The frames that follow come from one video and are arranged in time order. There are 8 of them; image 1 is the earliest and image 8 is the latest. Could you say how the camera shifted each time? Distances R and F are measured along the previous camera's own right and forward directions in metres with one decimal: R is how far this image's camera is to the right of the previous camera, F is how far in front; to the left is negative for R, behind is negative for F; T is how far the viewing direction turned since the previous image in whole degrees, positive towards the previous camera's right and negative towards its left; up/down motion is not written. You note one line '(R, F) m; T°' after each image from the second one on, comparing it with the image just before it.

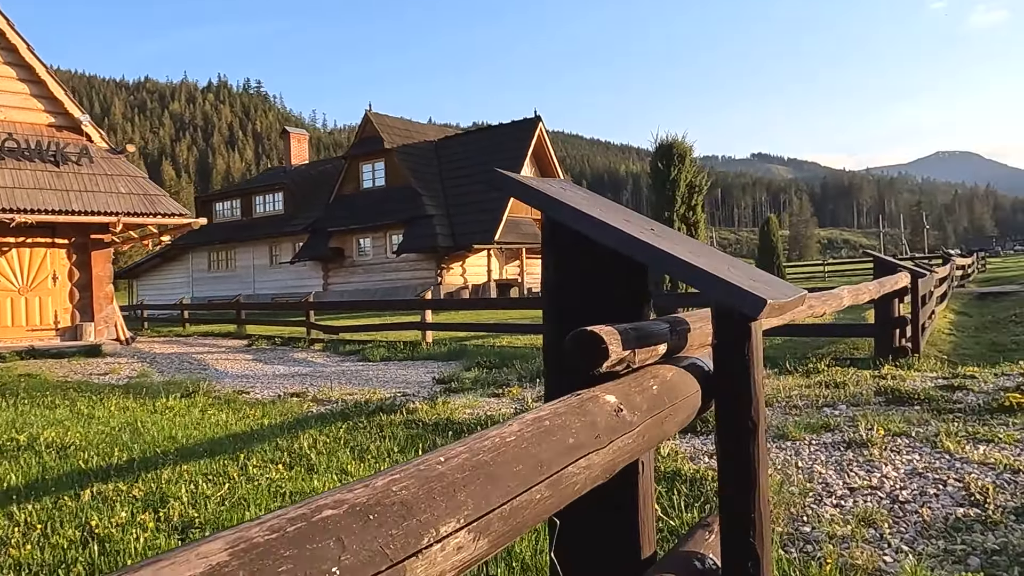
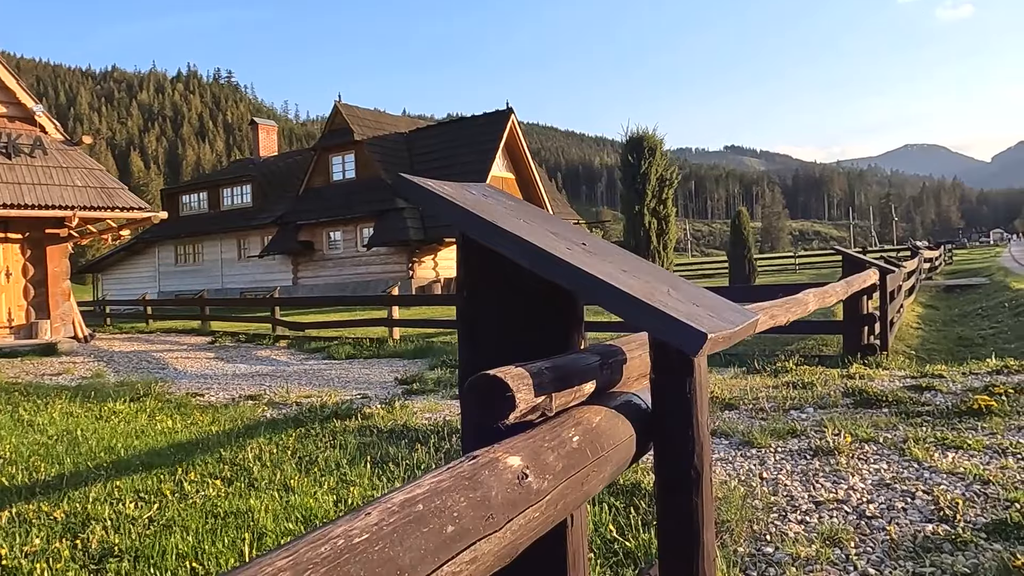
(+0.1, +0.2) m; +2°
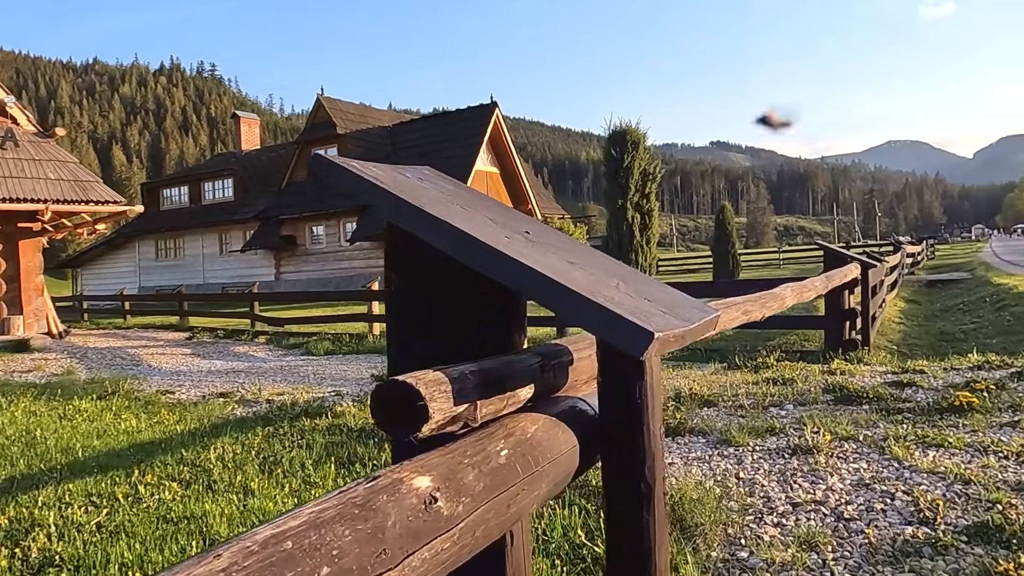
(+0.1, +0.1) m; +1°
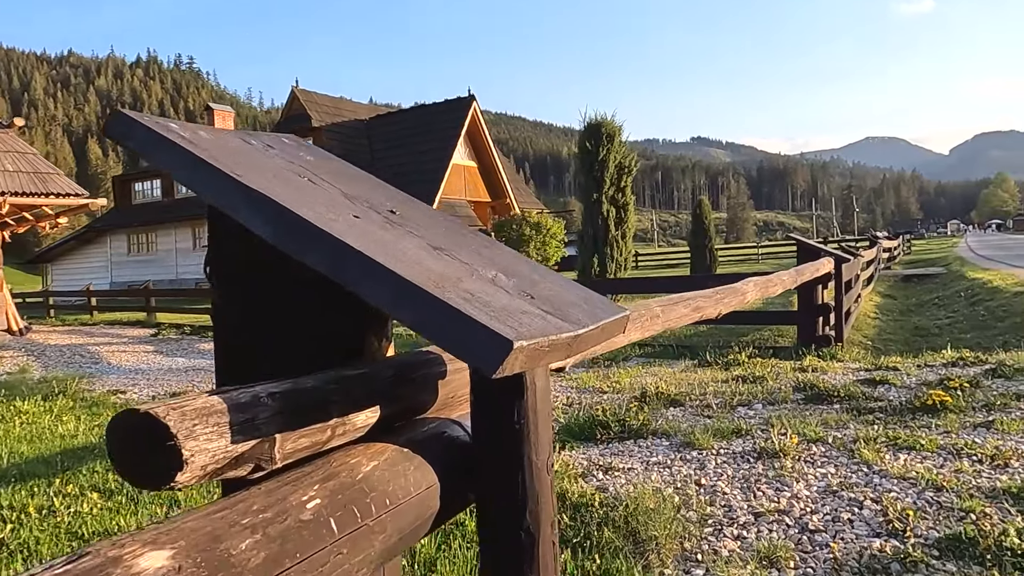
(+0.2, +0.3) m; +1°
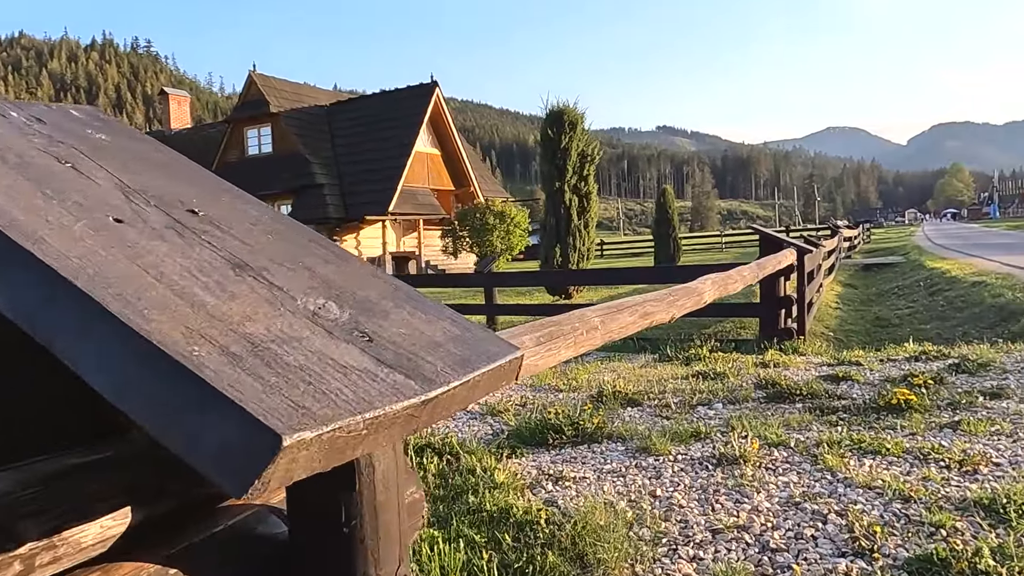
(+0.1, +0.3) m; +2°
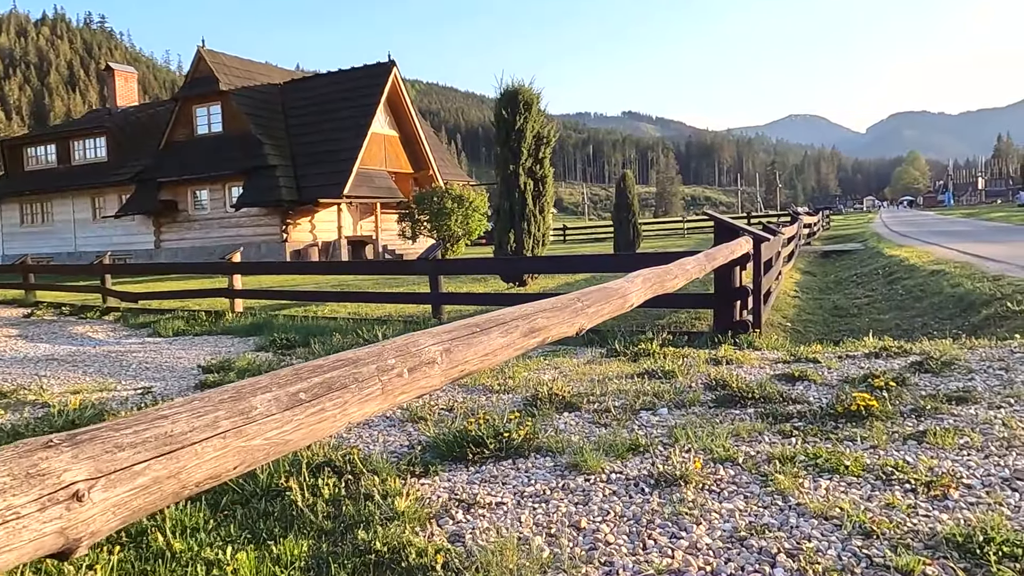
(+0.2, +0.5) m; +3°
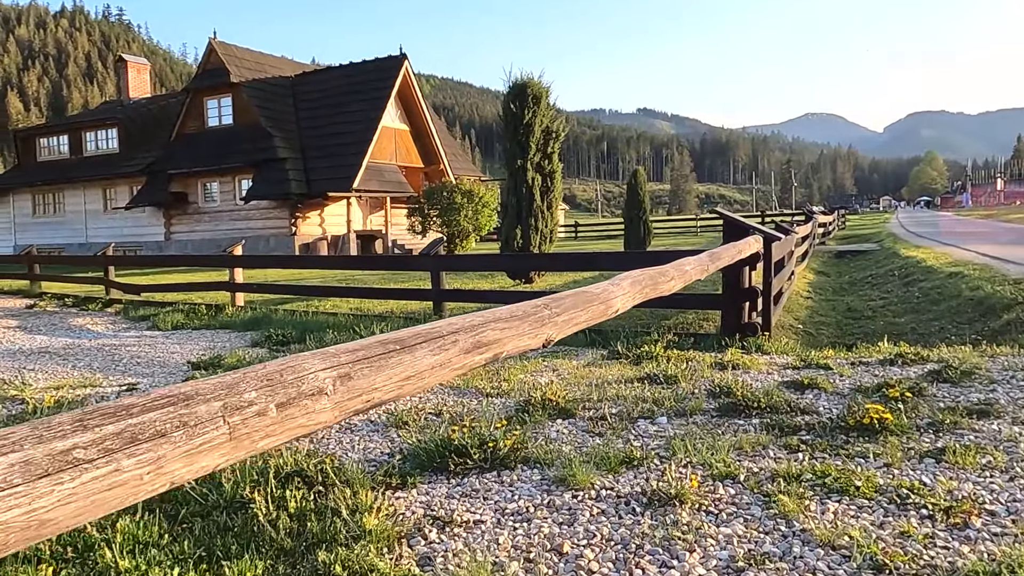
(+0.1, +0.2) m; -1°
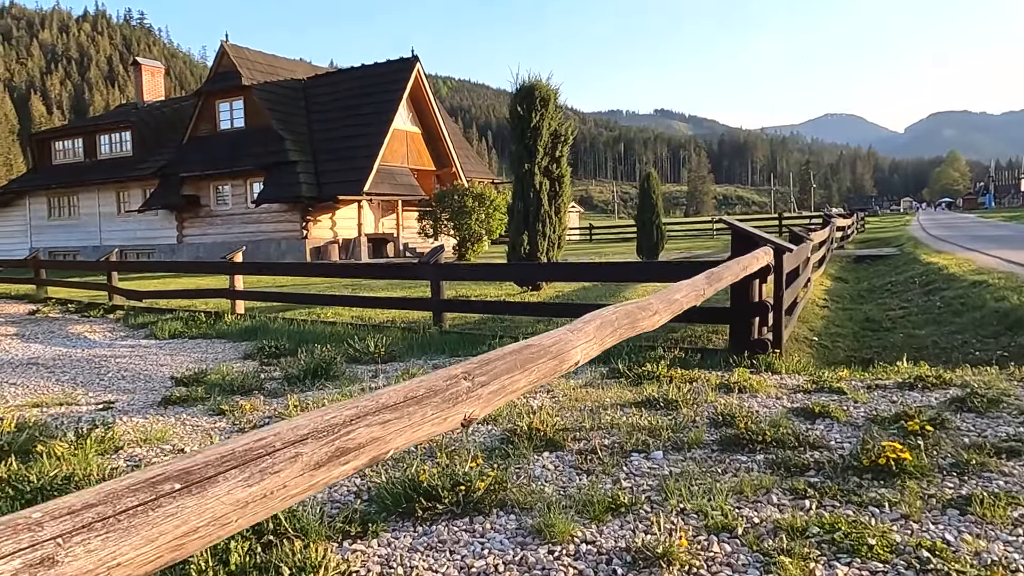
(+0.2, +0.3) m; -1°
